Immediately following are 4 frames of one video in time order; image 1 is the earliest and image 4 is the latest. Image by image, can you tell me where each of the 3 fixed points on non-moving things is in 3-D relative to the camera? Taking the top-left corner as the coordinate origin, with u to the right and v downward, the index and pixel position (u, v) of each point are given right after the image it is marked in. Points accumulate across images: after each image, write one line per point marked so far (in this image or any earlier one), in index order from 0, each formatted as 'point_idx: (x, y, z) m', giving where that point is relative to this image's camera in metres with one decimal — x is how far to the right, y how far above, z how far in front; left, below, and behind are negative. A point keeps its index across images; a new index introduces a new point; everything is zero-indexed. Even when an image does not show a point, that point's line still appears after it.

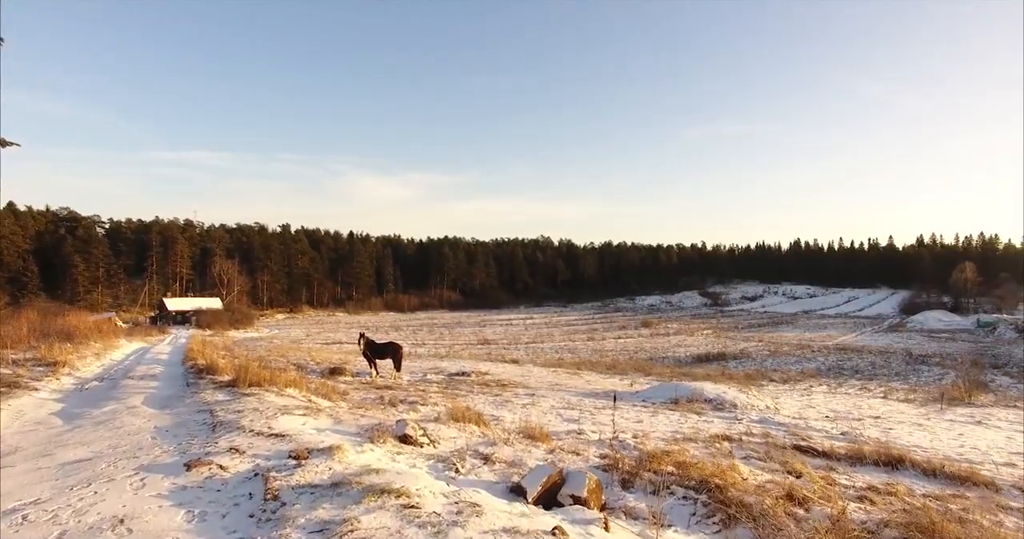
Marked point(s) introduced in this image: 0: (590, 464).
0: (+0.9, -2.1, +6.2) m
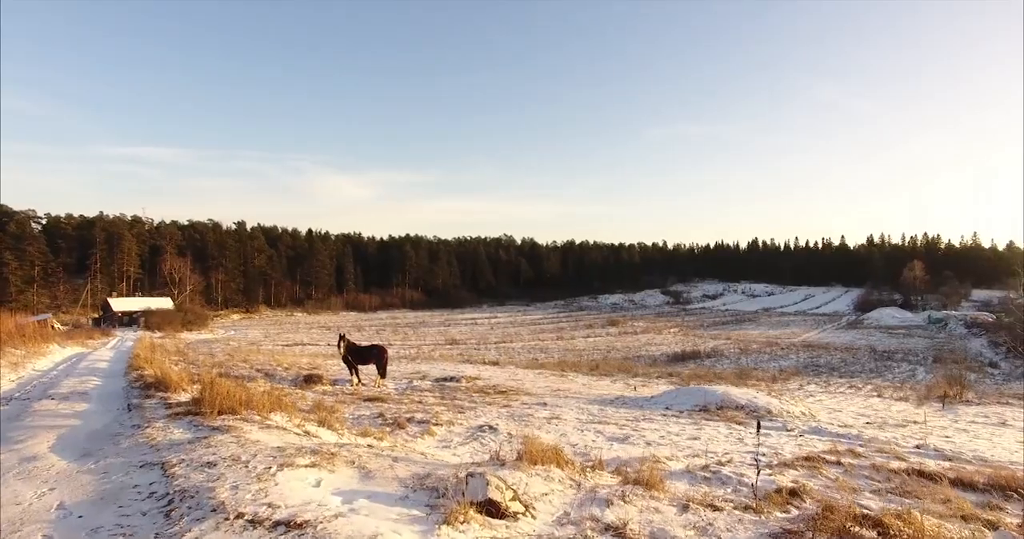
0: (+1.7, -1.9, +4.1) m
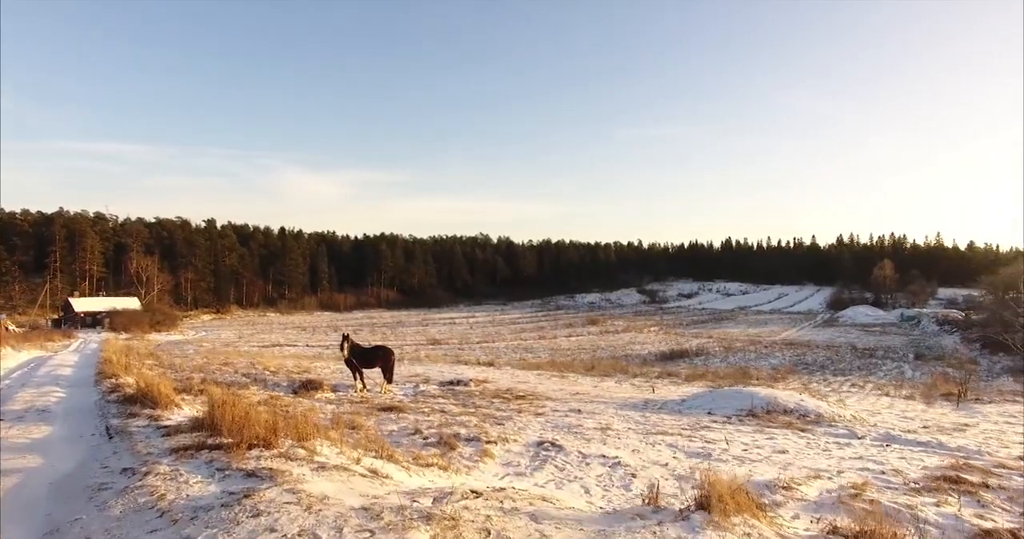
0: (+2.8, -1.7, +2.7) m
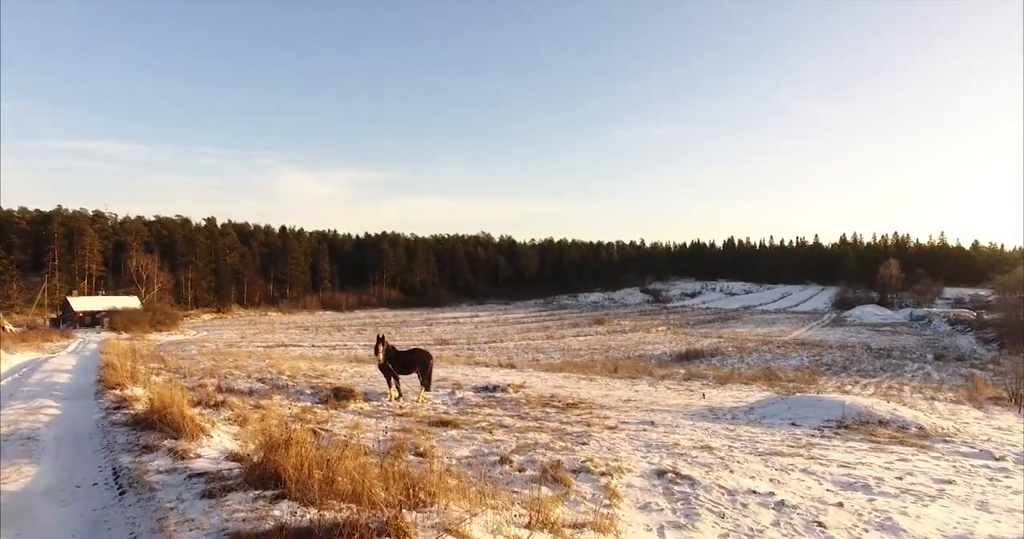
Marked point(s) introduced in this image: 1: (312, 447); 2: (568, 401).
0: (+4.0, -1.5, +1.0) m
1: (-1.7, -1.3, +4.6) m
2: (+1.4, -3.3, +14.8) m
